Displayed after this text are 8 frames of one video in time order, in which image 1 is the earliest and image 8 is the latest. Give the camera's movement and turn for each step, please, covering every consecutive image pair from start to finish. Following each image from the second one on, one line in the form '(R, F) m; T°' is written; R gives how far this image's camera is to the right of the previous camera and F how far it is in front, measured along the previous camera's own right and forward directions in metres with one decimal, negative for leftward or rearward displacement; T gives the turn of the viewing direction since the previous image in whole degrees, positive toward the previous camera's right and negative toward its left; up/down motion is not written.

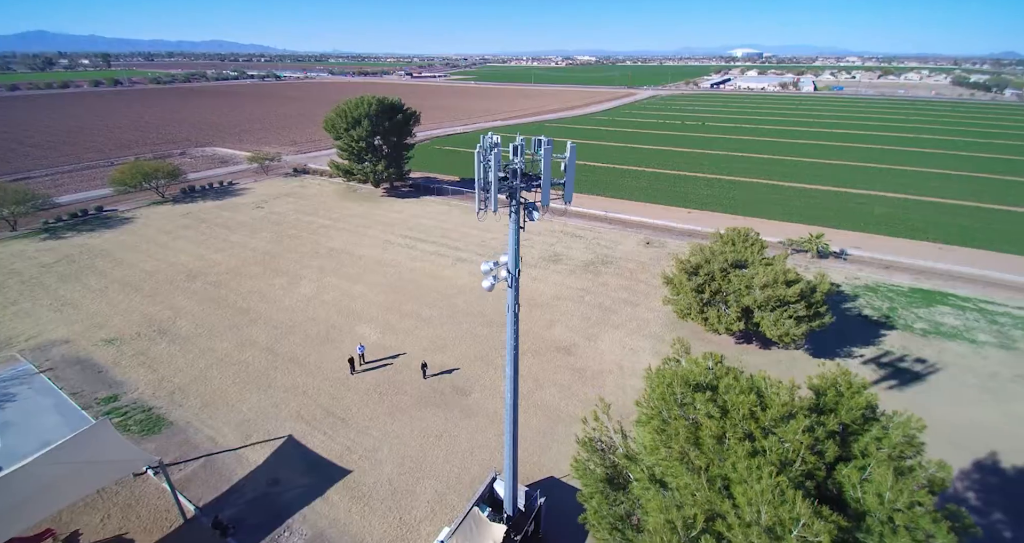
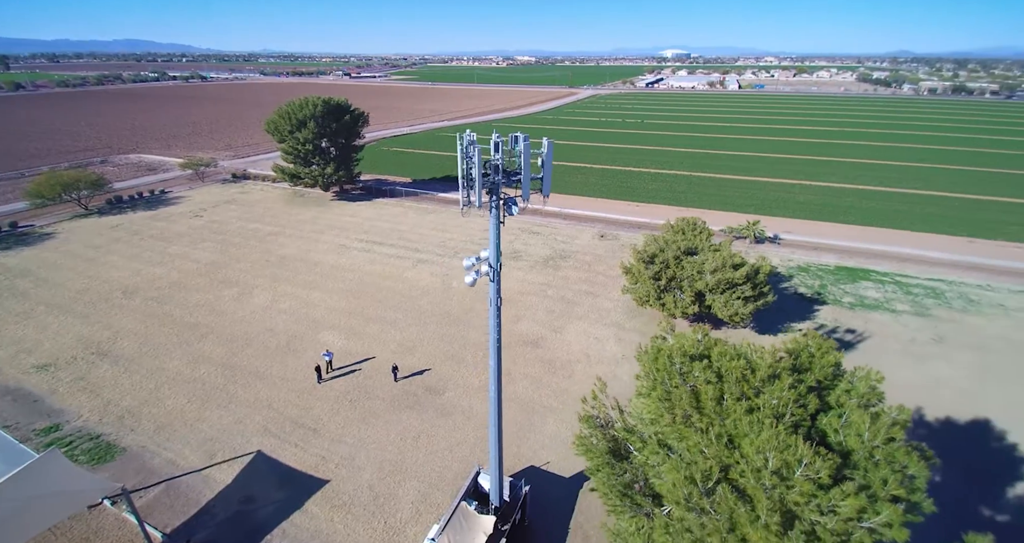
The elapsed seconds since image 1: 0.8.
(-1.2, -0.4) m; +7°
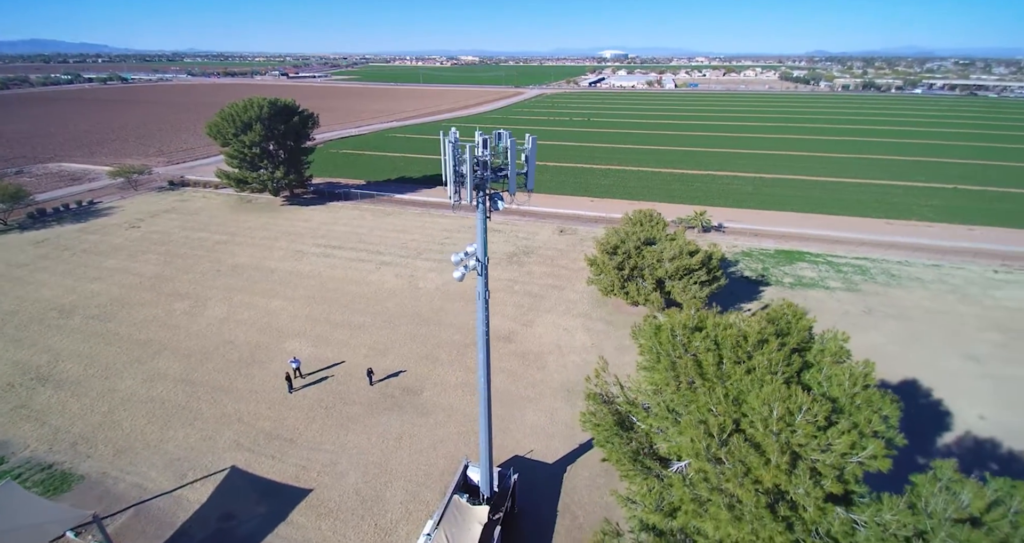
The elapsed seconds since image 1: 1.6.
(-1.4, -0.5) m; +7°
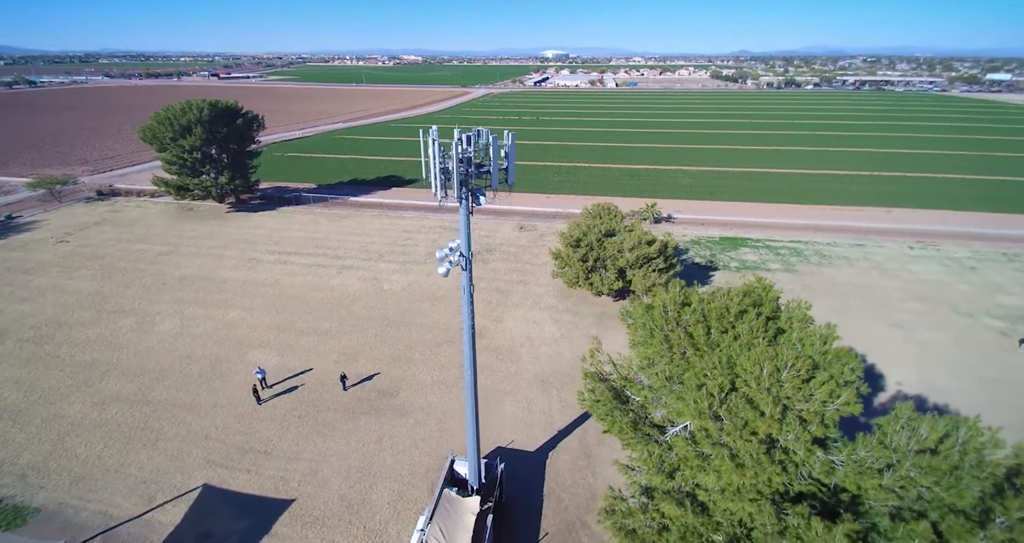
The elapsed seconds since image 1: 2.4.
(-1.4, -0.5) m; +7°
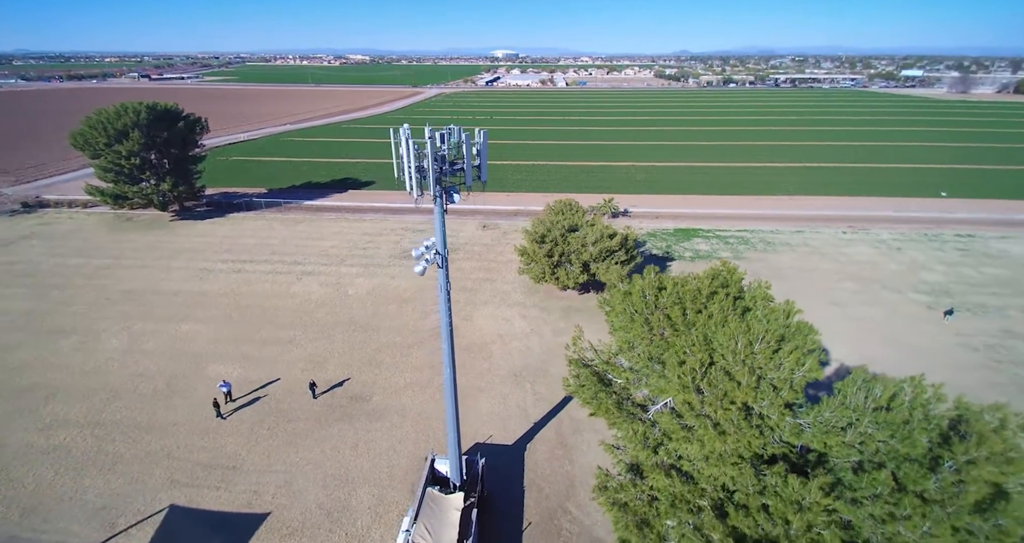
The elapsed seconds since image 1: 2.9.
(-0.9, -0.3) m; +6°
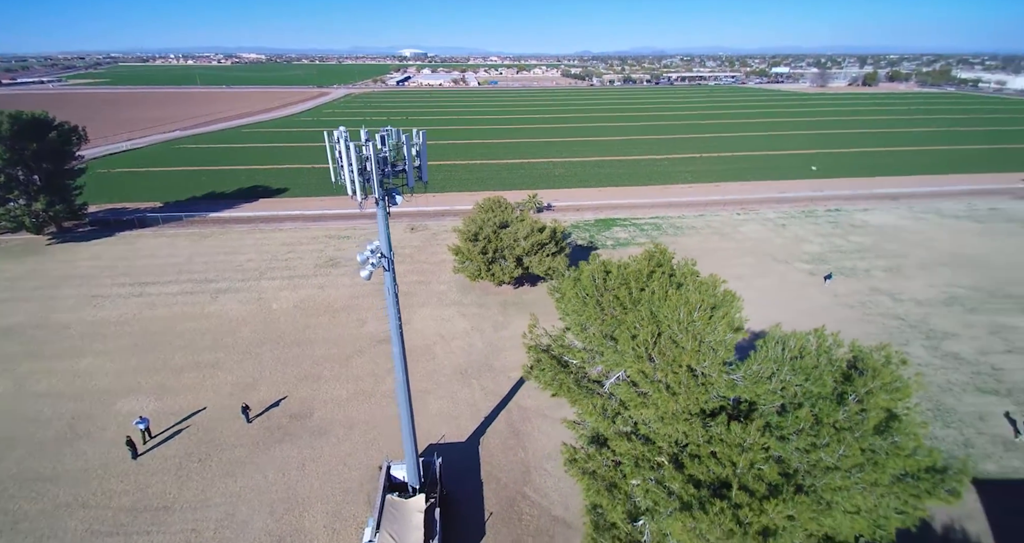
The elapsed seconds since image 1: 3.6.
(-1.2, -0.3) m; +10°
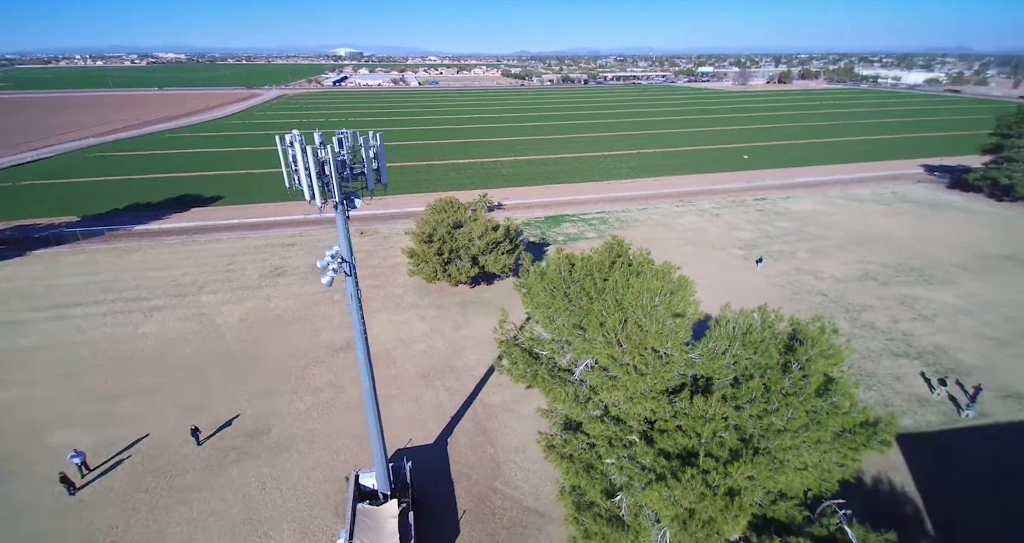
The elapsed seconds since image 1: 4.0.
(-0.8, -0.2) m; +7°
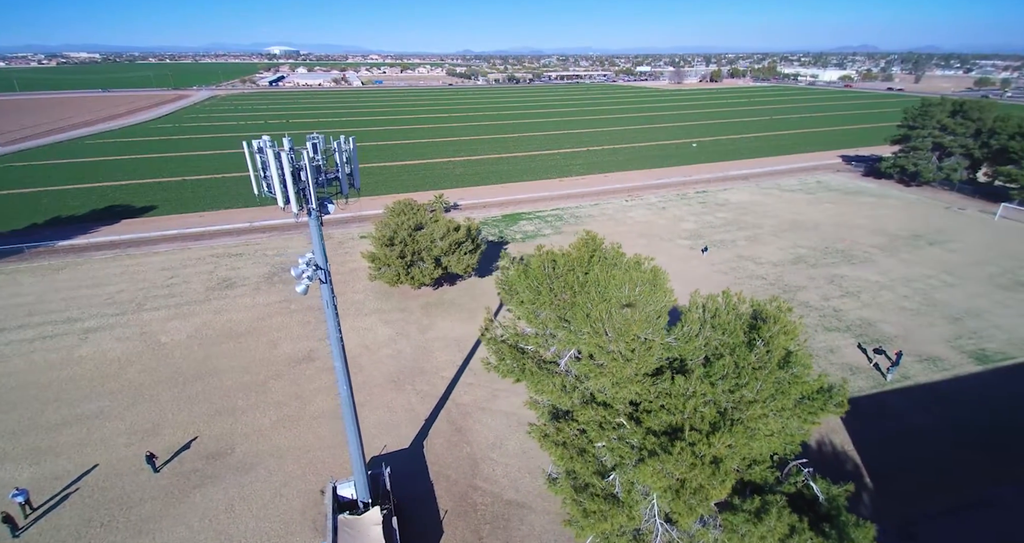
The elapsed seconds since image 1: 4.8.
(-1.1, -0.1) m; +6°
